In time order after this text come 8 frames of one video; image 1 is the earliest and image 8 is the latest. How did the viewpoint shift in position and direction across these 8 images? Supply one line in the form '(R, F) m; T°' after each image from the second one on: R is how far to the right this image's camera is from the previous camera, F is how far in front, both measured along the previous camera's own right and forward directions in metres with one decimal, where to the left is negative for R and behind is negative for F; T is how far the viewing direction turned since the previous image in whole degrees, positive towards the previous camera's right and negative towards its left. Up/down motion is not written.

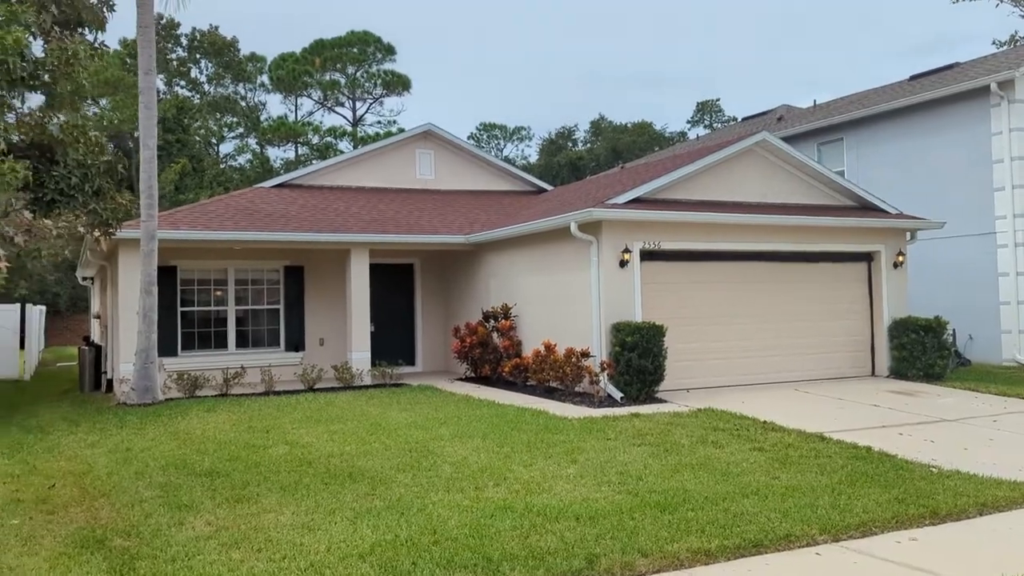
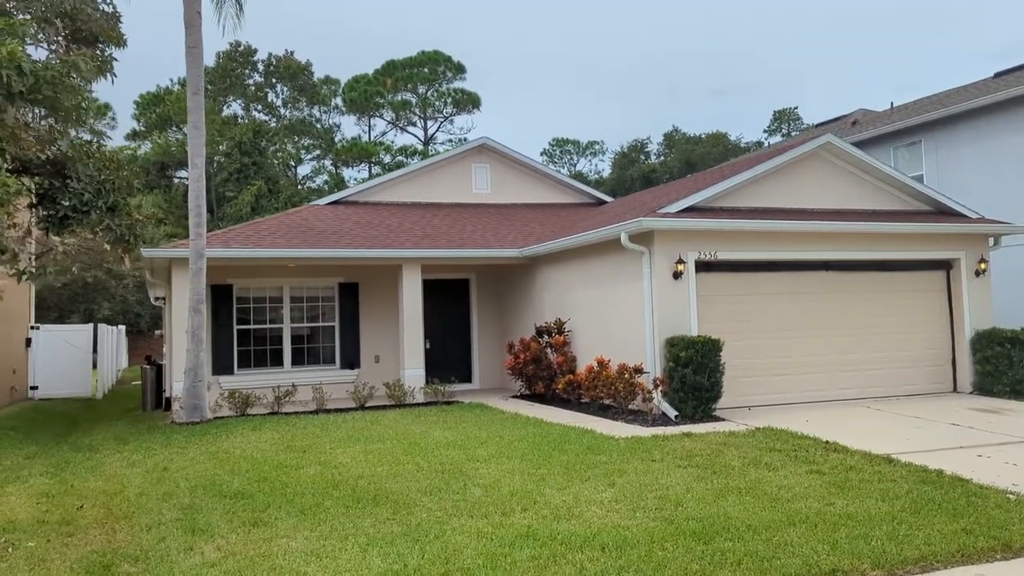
(+0.4, +0.4) m; -5°
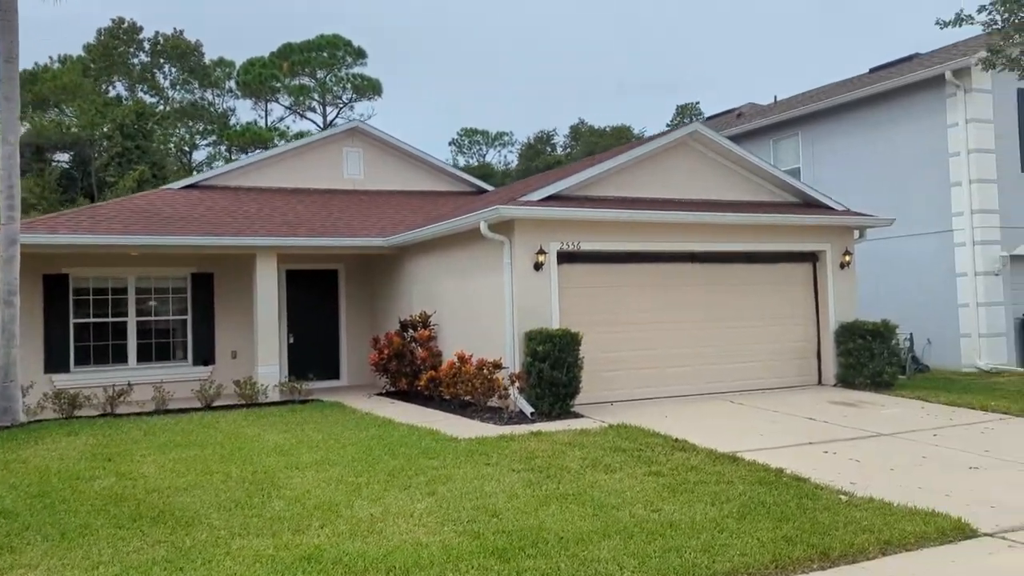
(+0.8, +0.5) m; +6°
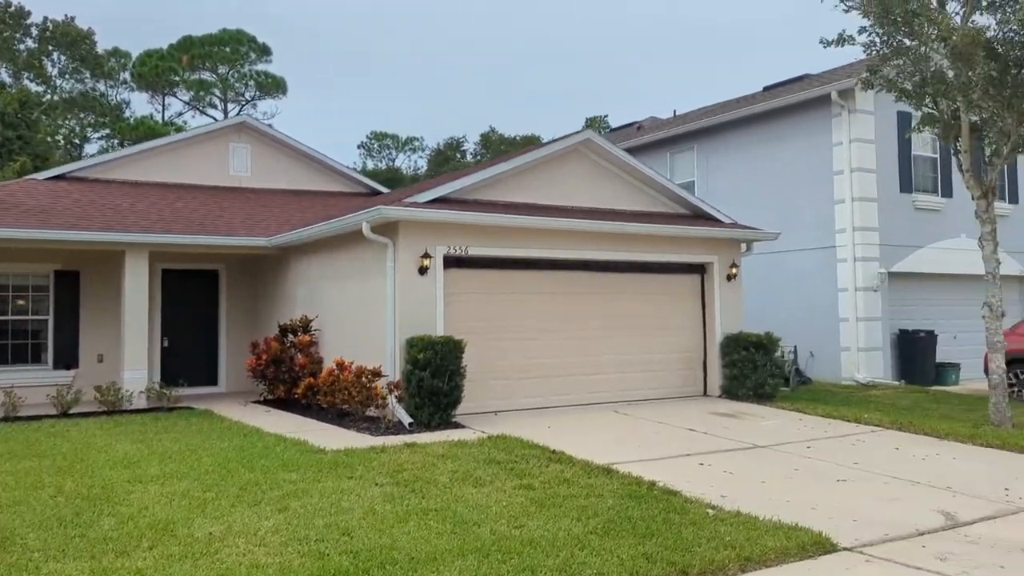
(+0.3, +0.3) m; +6°
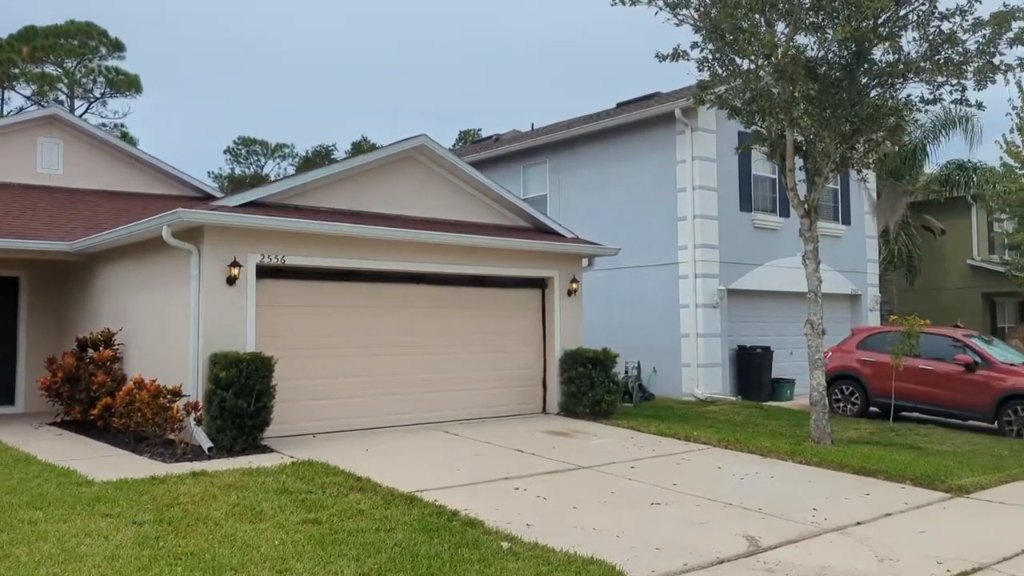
(+0.6, +0.5) m; +8°
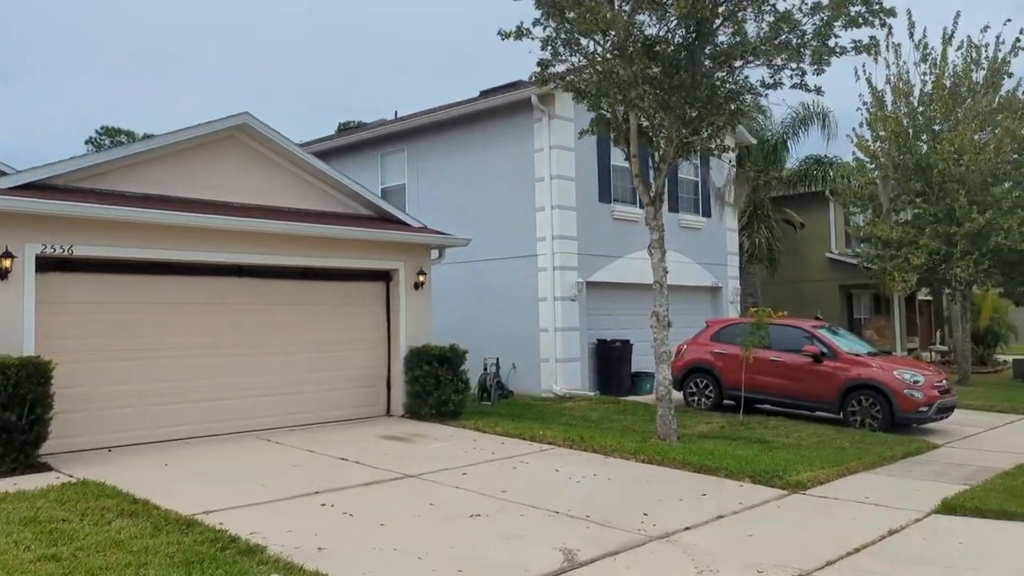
(+0.7, +0.7) m; +7°
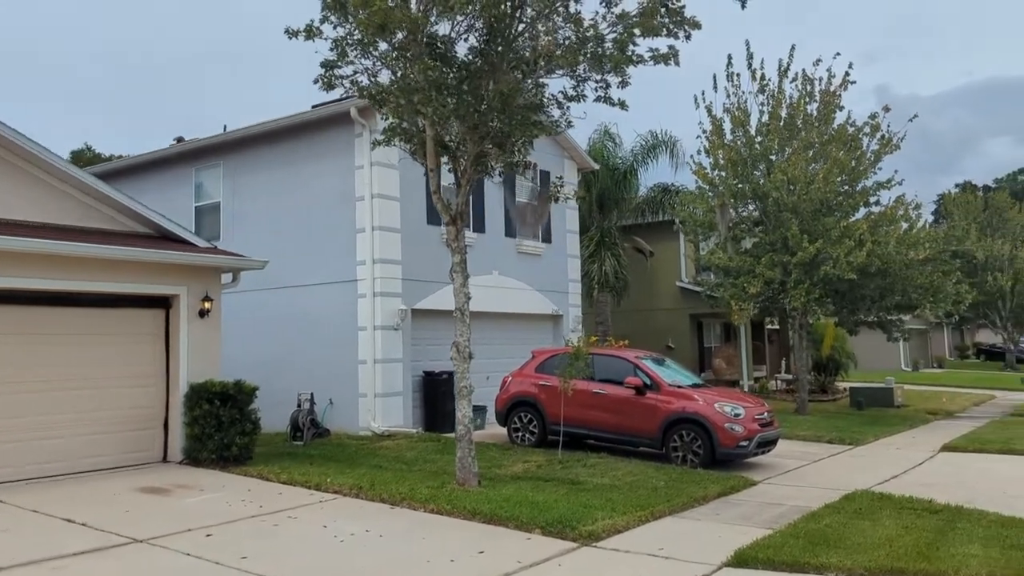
(+1.0, +0.9) m; +8°
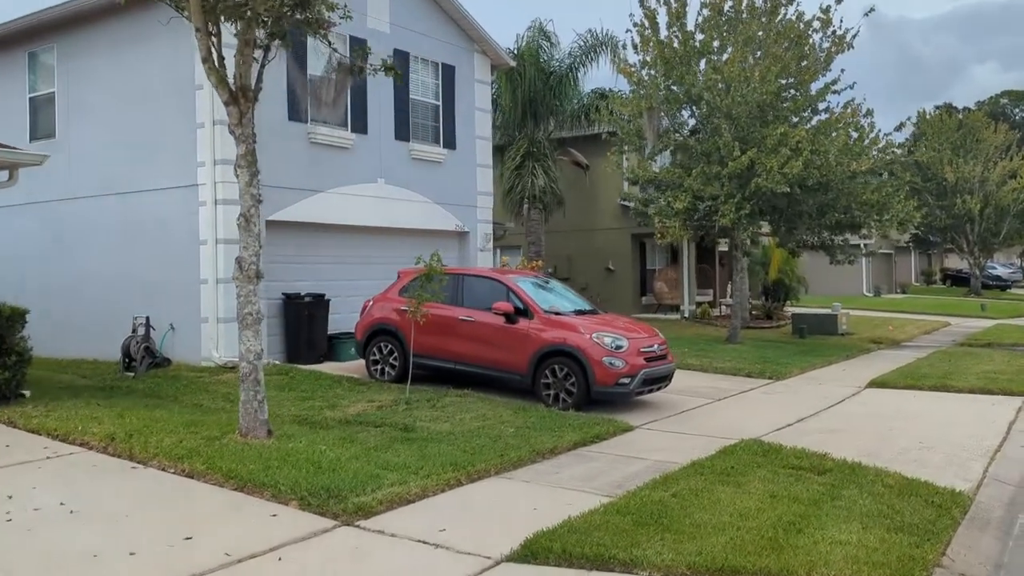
(+1.5, +1.9) m; +1°
